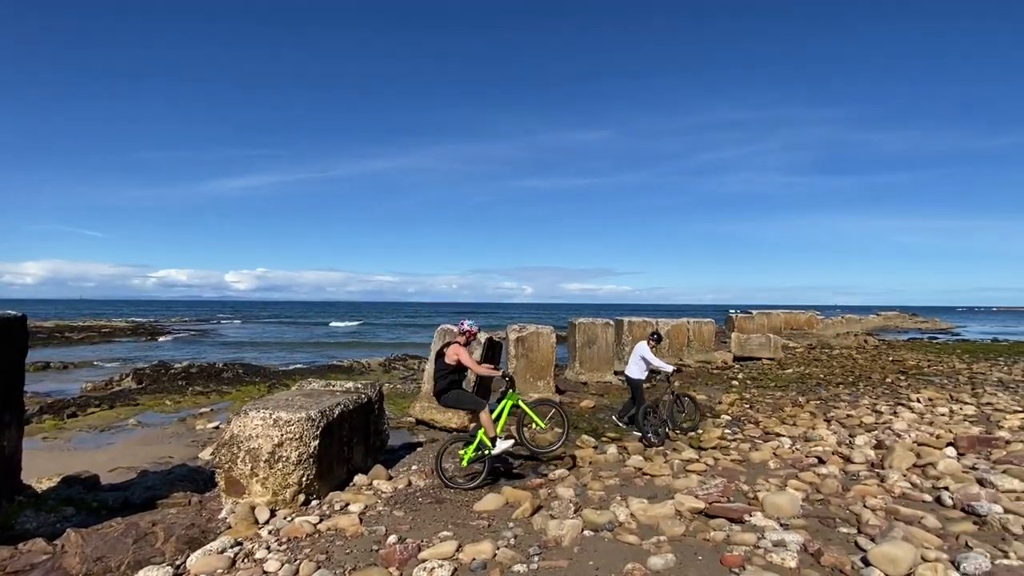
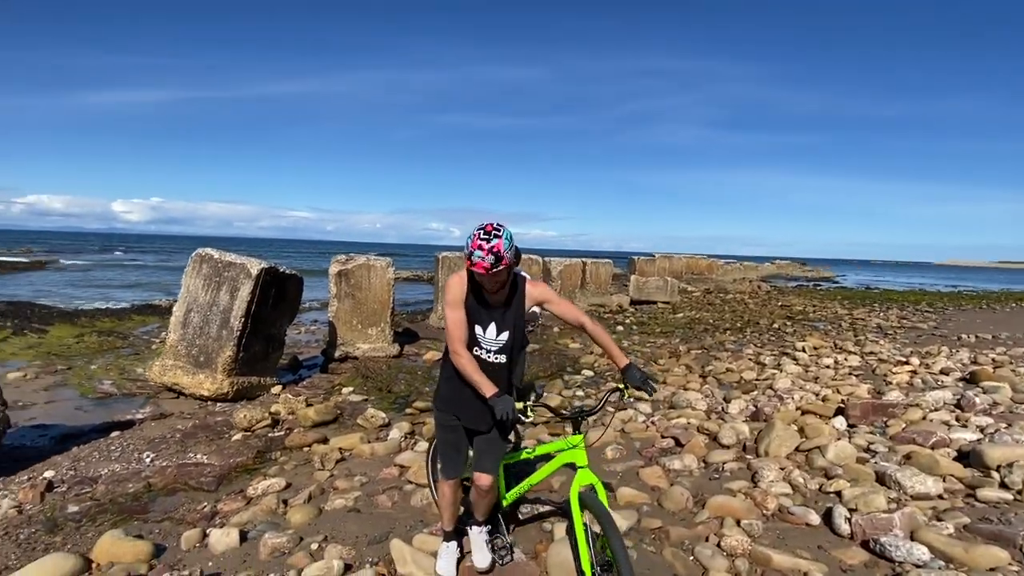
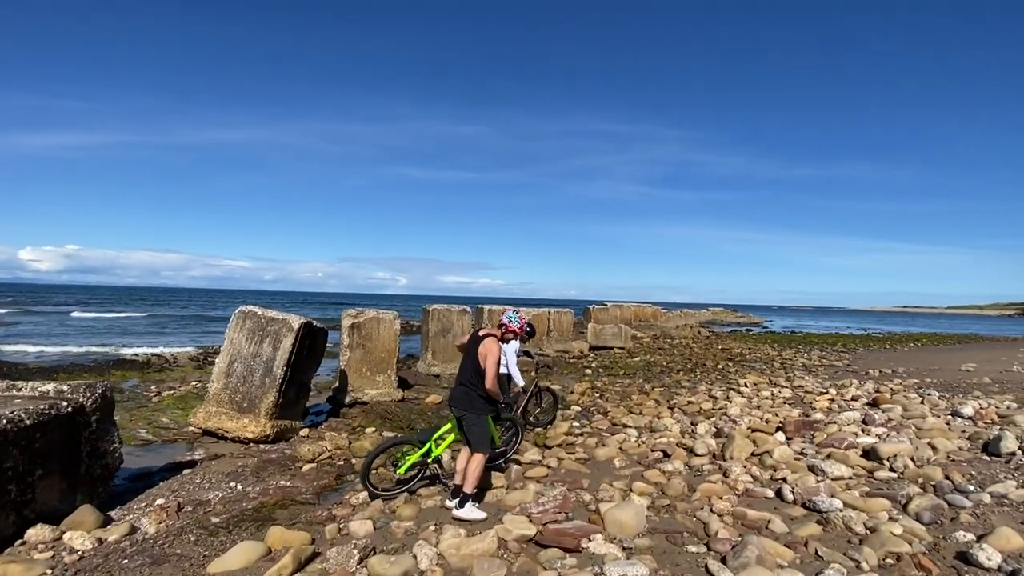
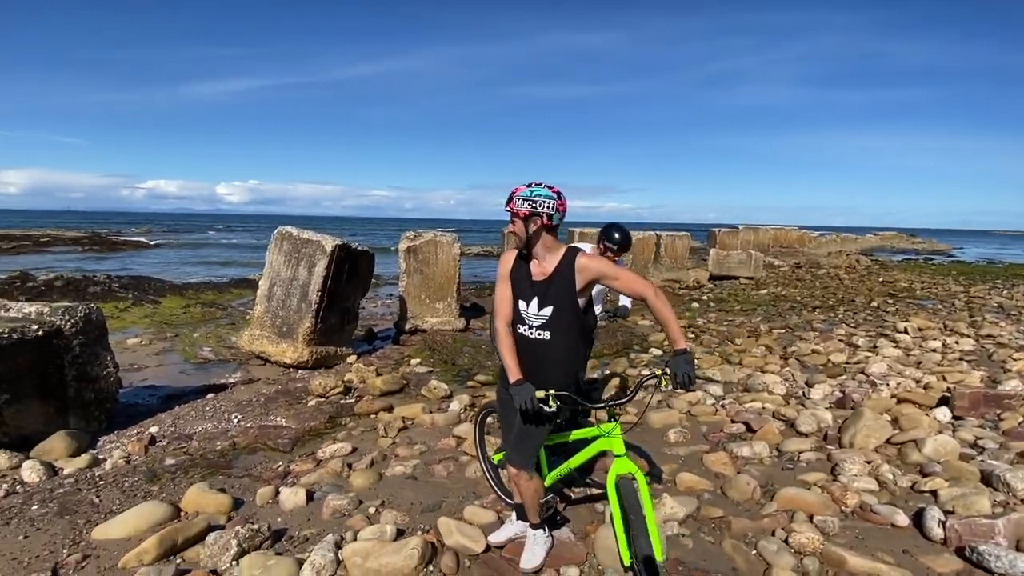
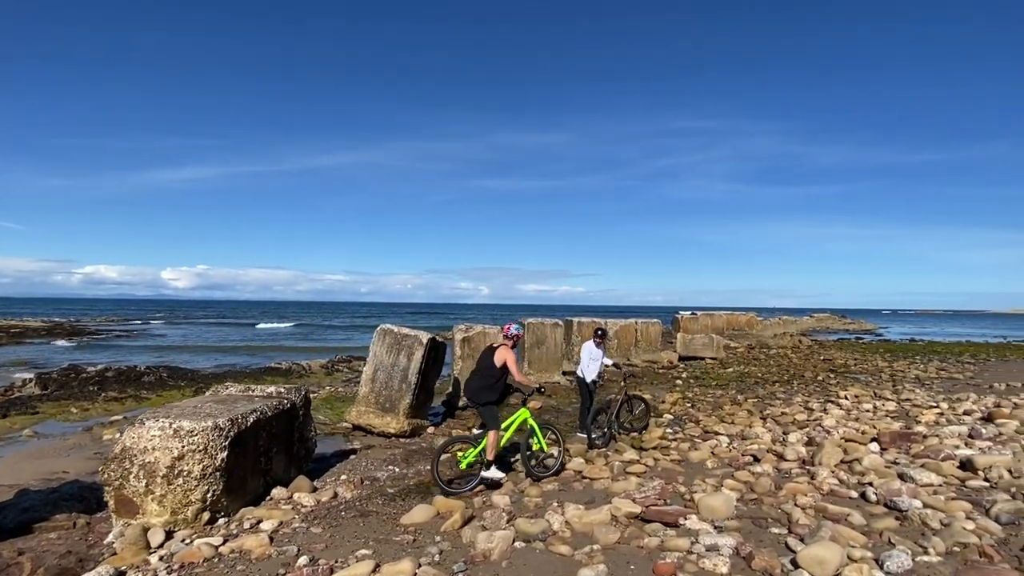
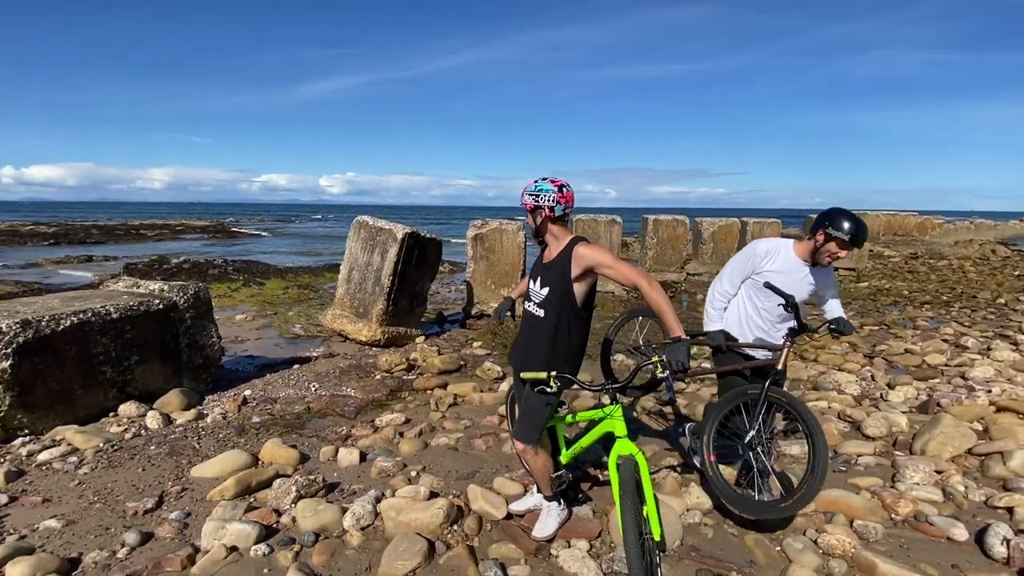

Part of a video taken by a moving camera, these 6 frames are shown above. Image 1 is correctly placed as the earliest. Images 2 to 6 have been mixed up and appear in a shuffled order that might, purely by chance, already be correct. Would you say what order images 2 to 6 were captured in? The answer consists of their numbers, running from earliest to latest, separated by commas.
5, 3, 2, 4, 6
